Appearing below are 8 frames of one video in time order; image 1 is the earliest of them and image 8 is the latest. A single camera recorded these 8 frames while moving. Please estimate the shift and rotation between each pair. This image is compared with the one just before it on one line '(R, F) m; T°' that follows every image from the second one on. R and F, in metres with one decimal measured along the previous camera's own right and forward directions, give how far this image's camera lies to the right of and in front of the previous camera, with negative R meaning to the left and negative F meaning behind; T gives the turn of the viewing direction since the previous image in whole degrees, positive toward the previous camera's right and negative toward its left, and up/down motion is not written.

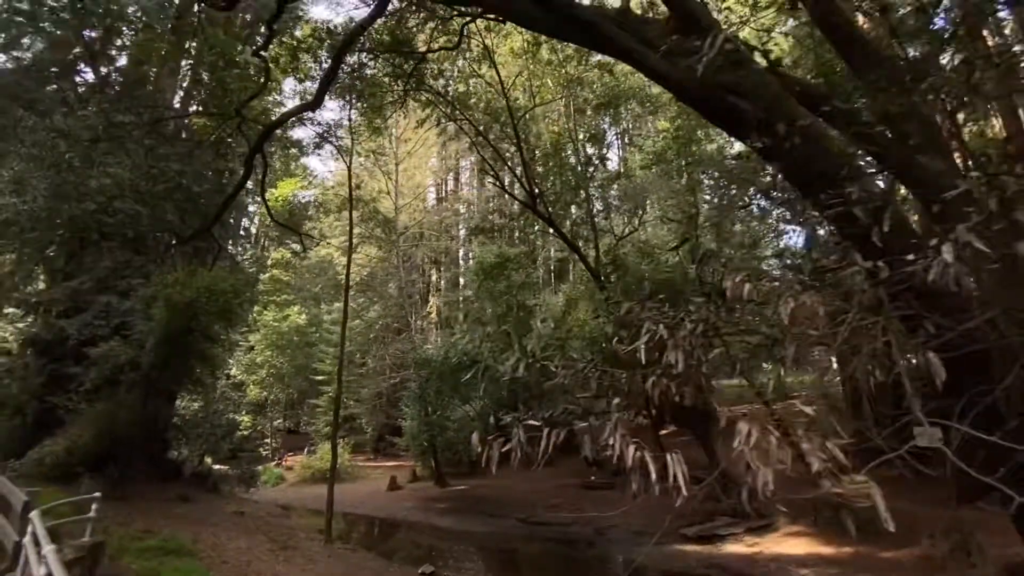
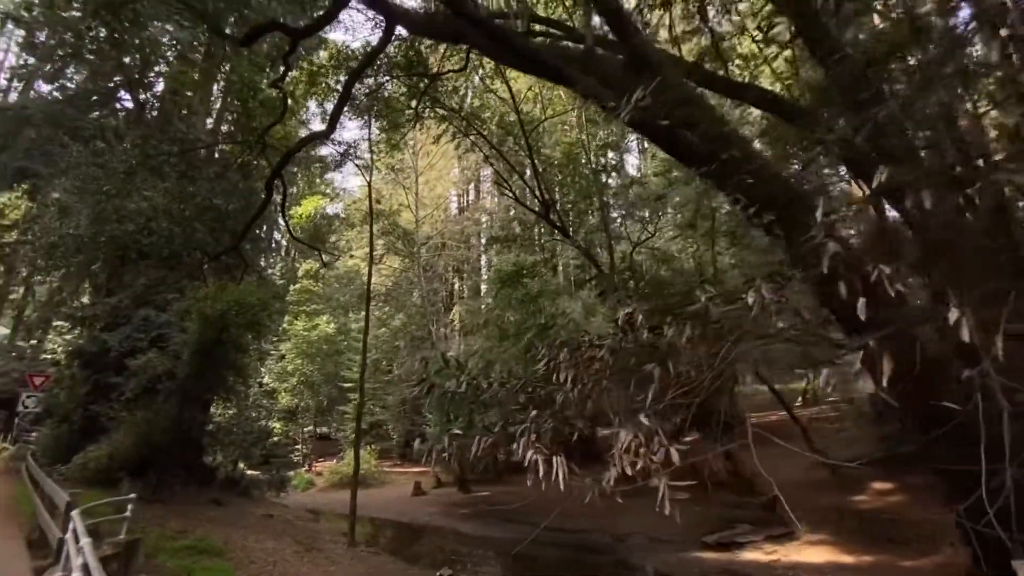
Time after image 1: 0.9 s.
(+0.3, -0.2) m; -3°
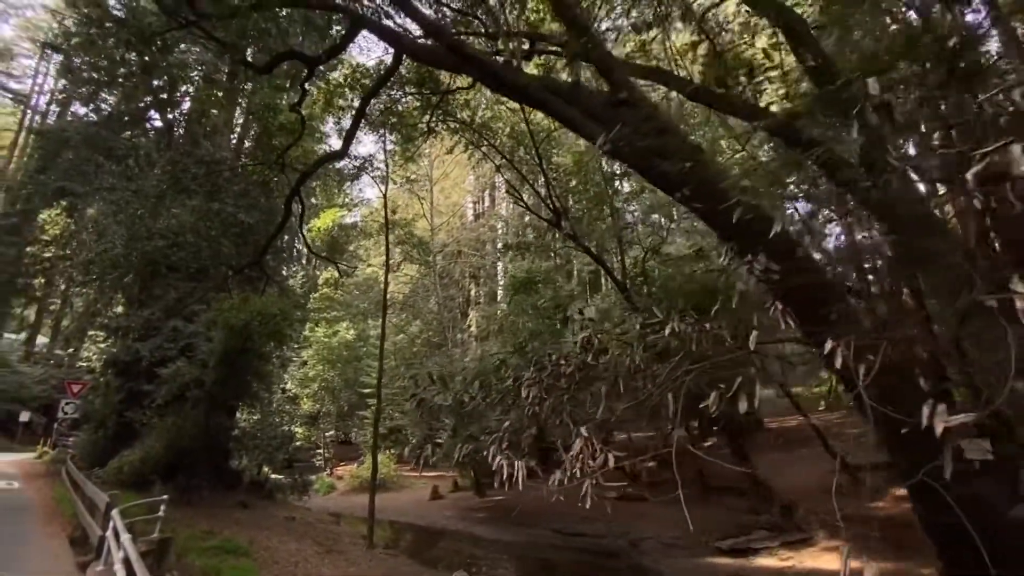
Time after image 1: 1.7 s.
(+0.1, -0.2) m; -2°
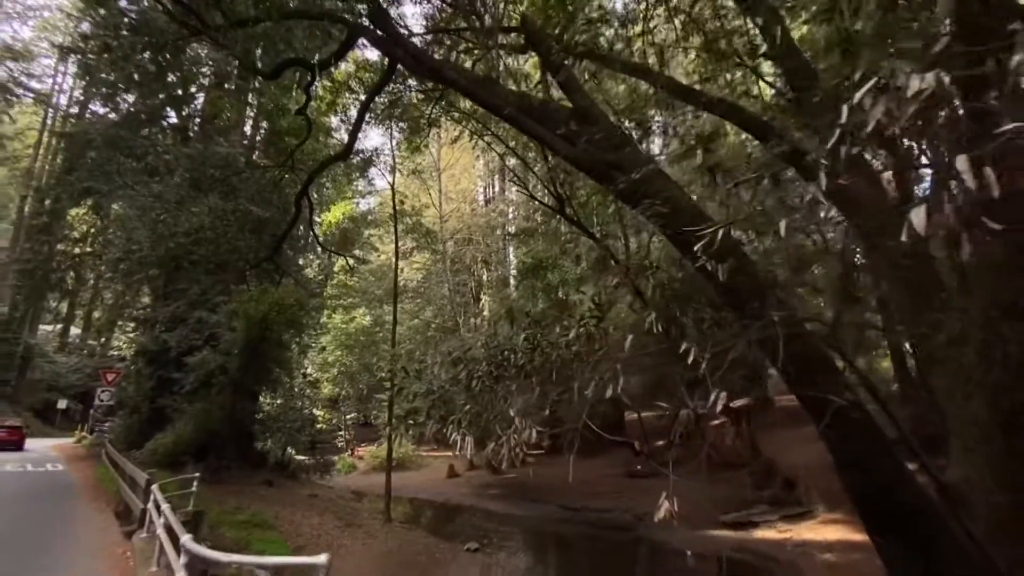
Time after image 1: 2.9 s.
(+0.2, -0.3) m; -2°
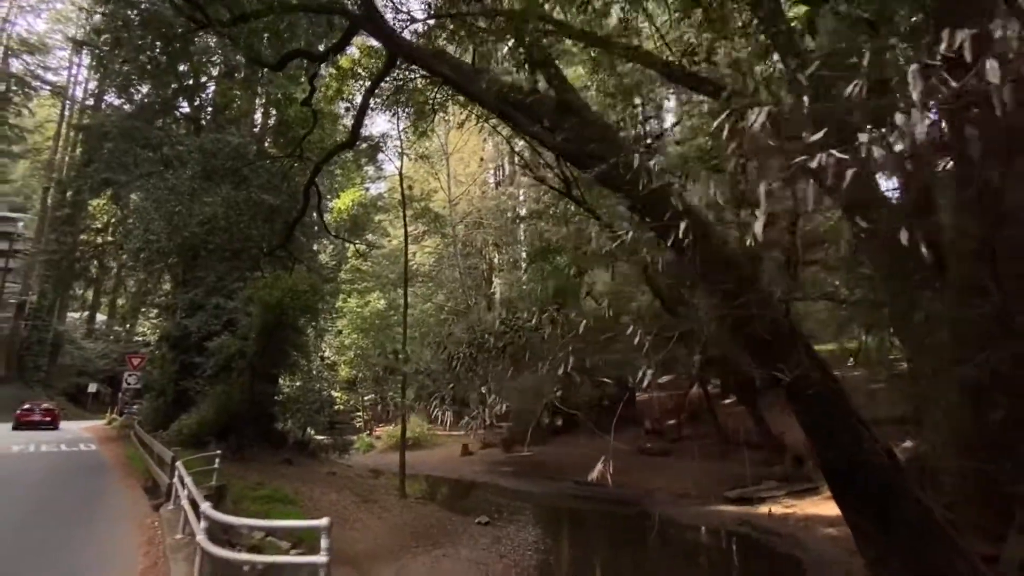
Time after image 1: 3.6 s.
(+0.2, -0.2) m; -2°
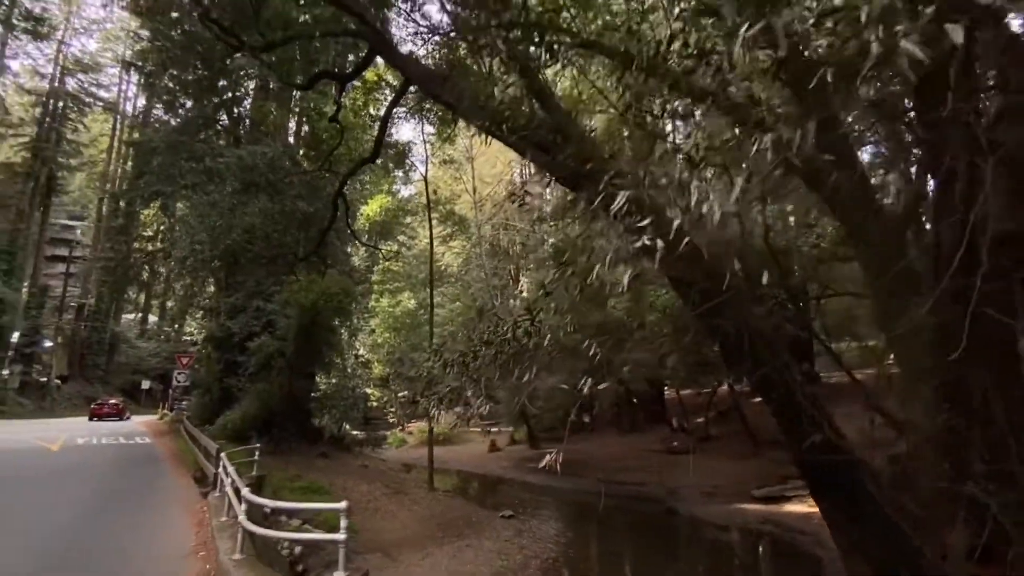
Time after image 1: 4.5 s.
(+0.2, -0.3) m; -4°
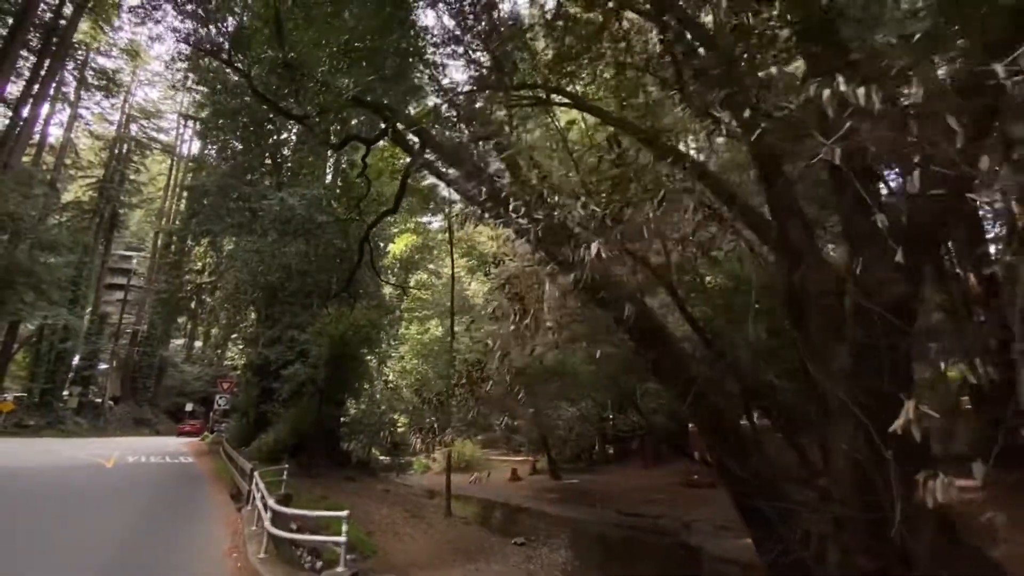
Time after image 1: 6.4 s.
(+0.4, -0.6) m; -4°
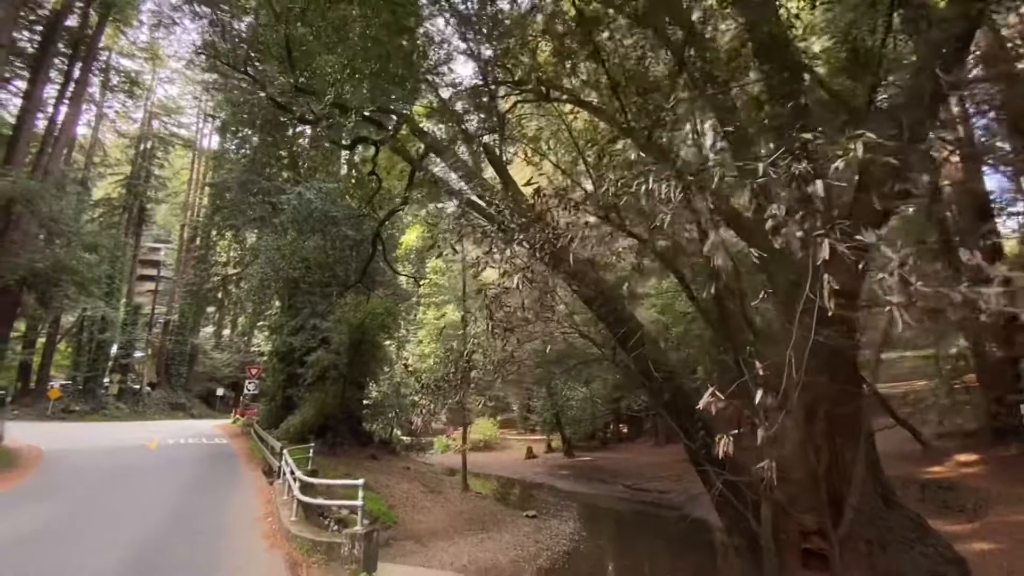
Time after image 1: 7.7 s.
(+0.2, -0.5) m; -2°
